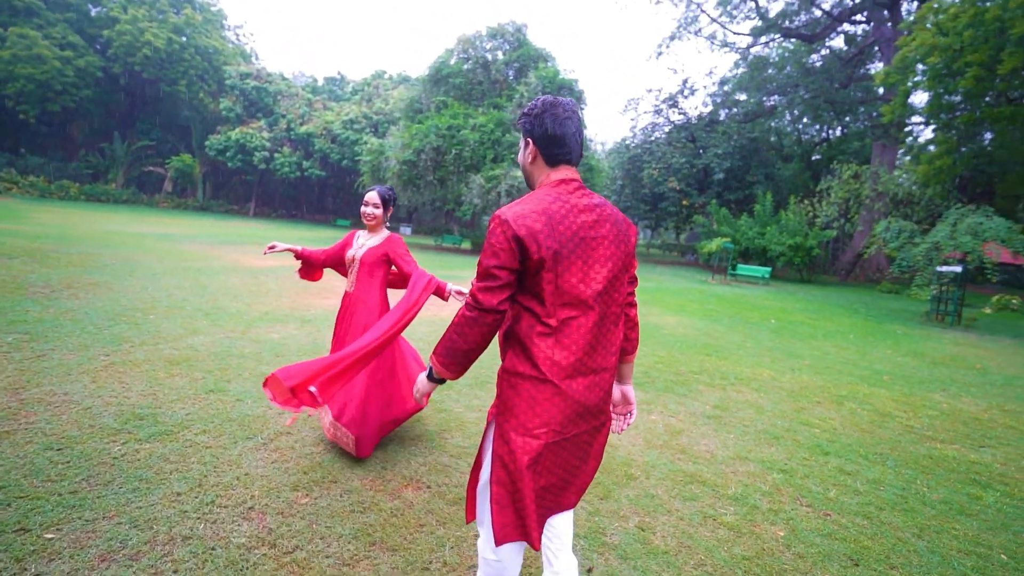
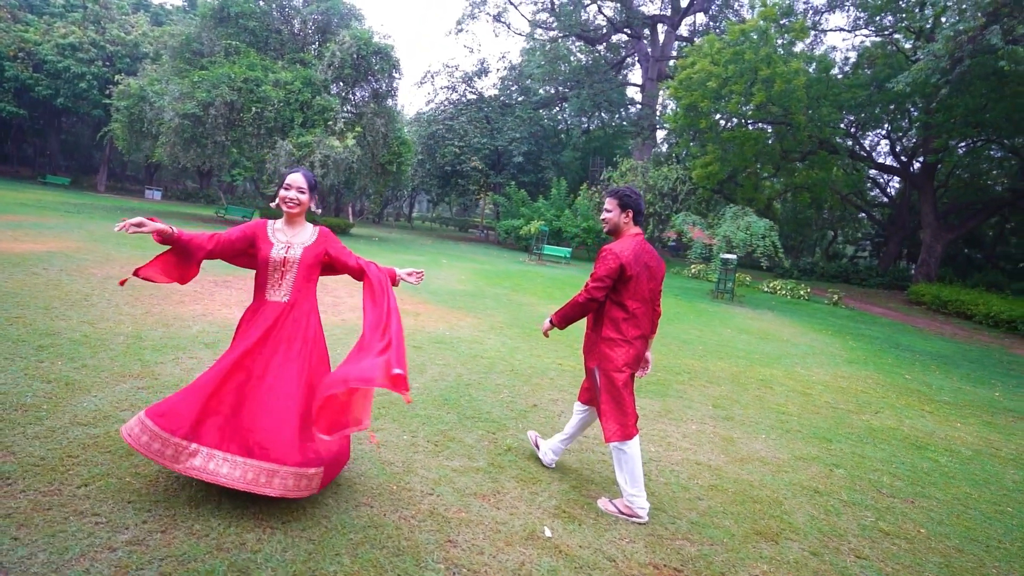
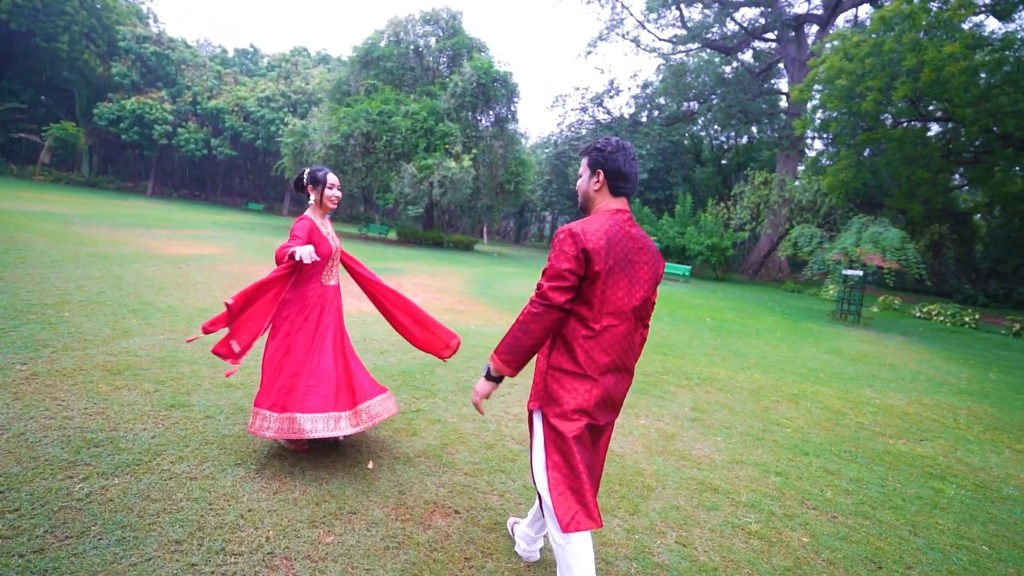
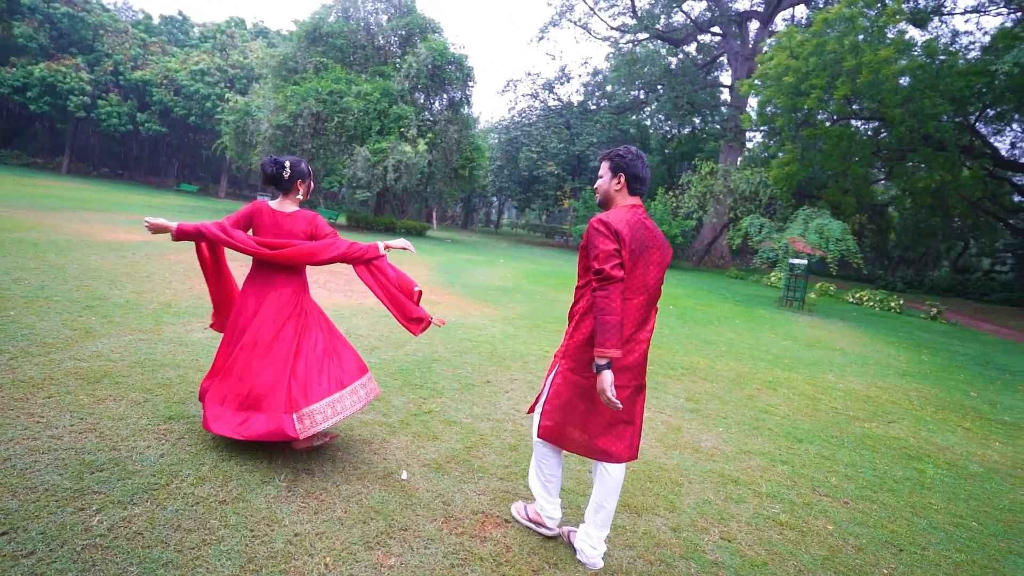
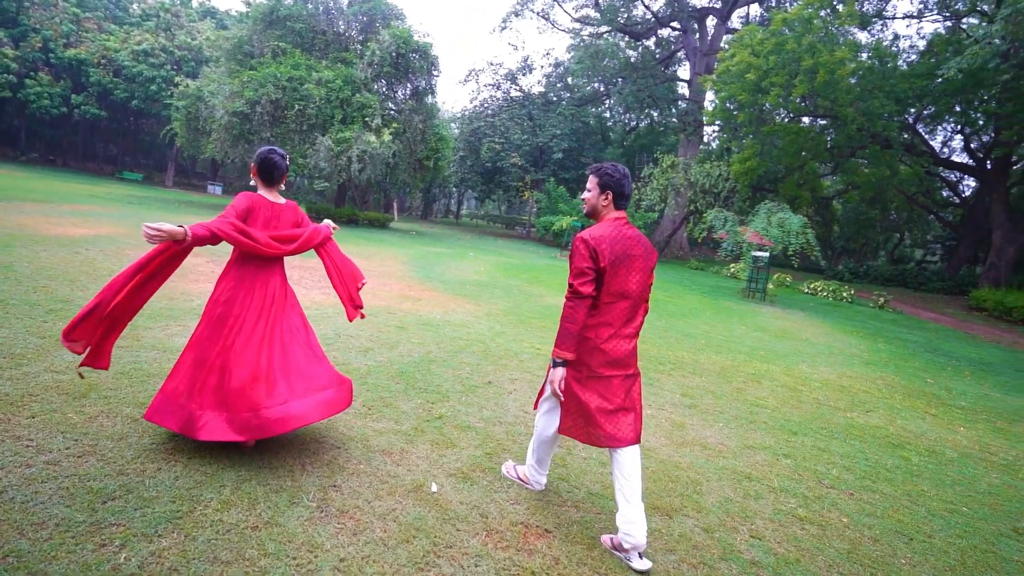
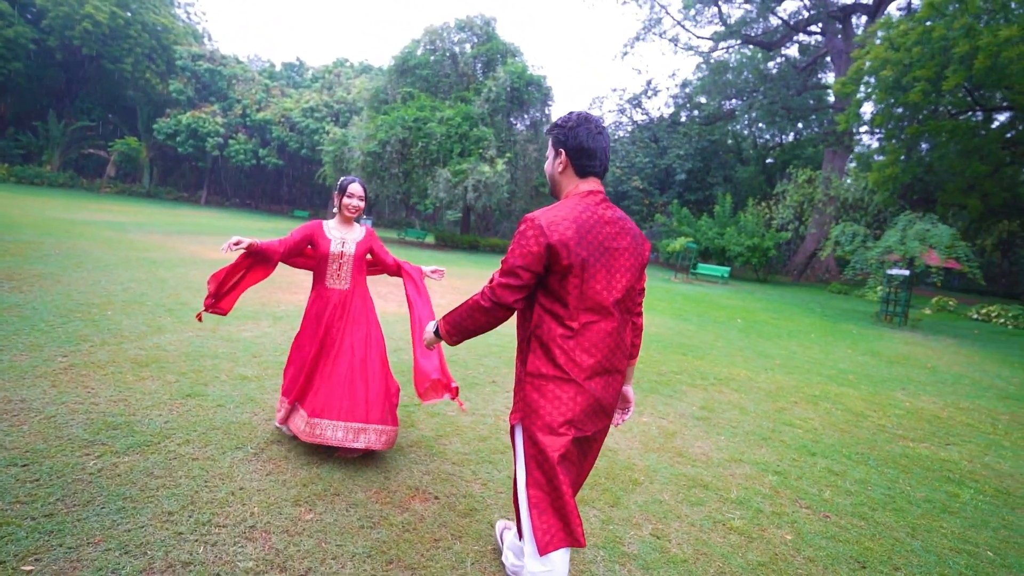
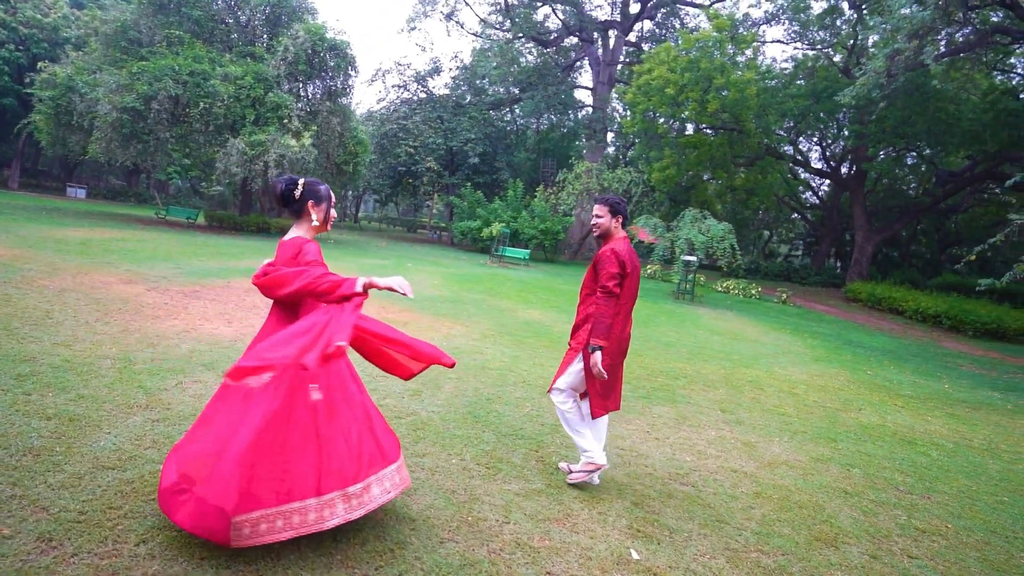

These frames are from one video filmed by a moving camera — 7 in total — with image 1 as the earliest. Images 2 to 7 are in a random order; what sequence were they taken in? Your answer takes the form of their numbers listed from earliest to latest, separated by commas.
6, 3, 4, 5, 2, 7
